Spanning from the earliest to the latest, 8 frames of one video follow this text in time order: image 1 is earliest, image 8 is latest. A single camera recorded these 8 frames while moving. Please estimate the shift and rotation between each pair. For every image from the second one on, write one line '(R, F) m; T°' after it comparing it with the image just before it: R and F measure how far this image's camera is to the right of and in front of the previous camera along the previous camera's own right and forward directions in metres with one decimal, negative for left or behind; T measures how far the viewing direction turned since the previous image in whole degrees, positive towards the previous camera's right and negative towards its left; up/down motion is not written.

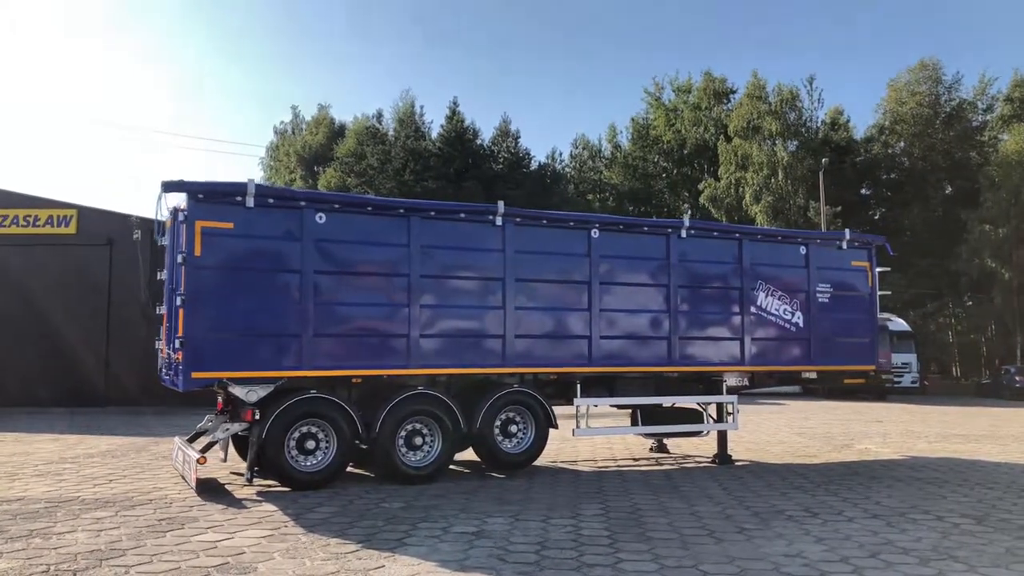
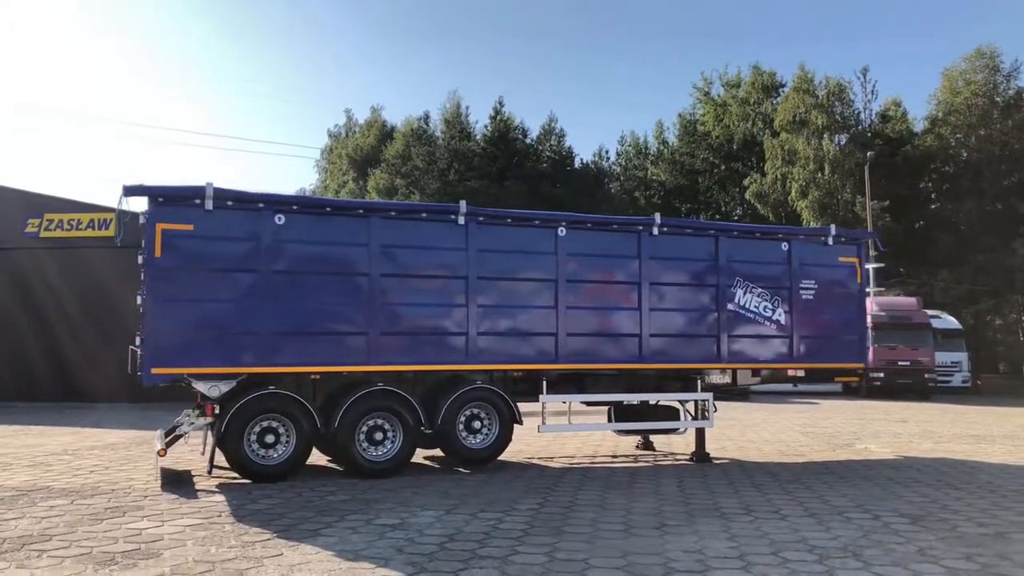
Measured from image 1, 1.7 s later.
(+1.1, -0.1) m; -4°
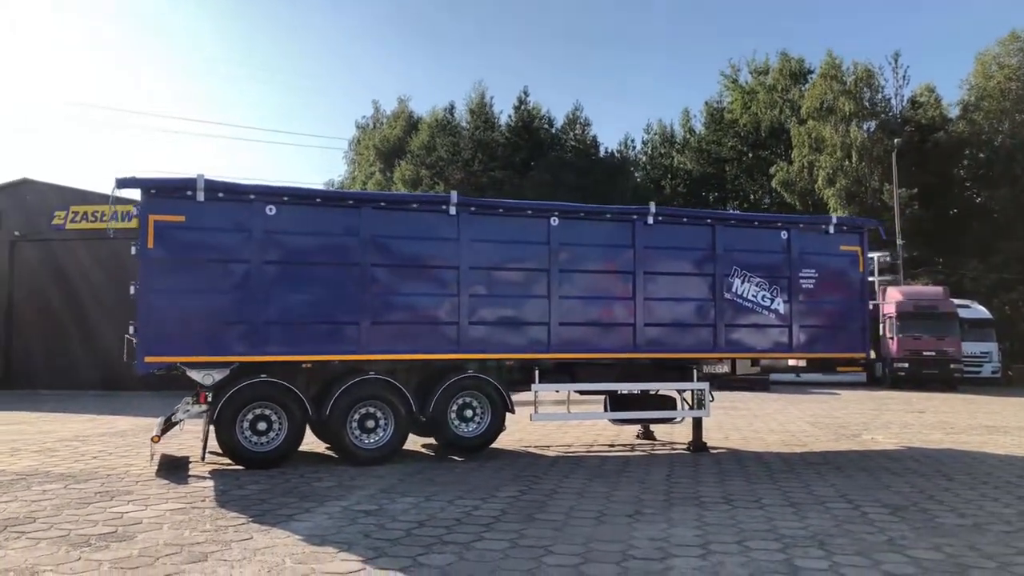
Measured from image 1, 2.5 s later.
(+0.4, 0.0) m; -2°
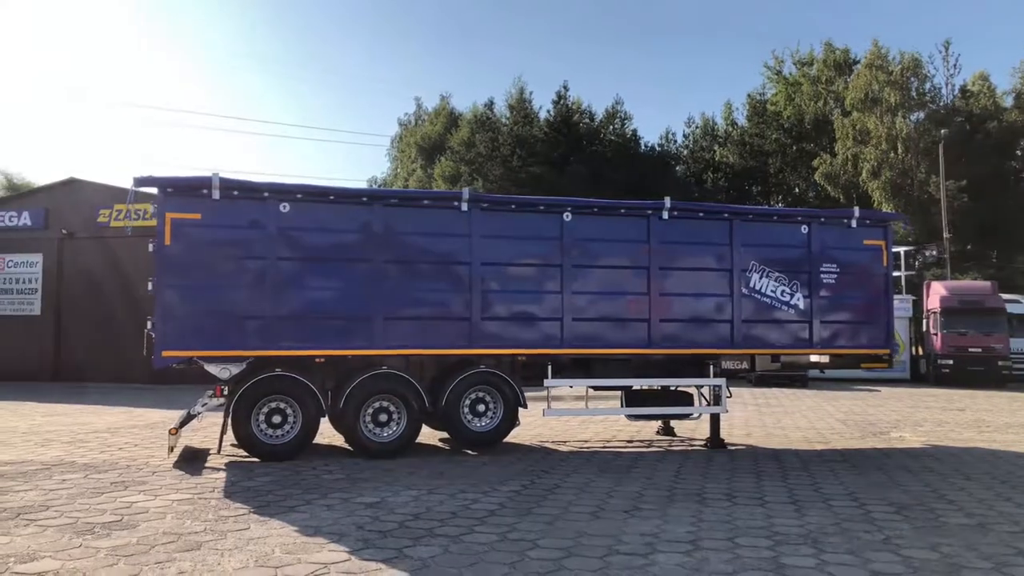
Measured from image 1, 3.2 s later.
(+0.4, 0.0) m; -3°
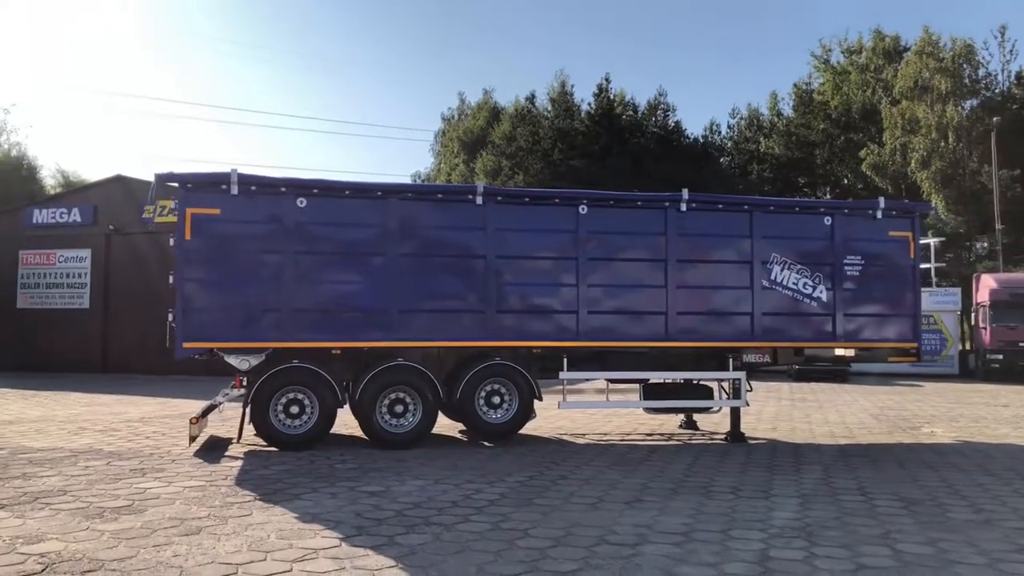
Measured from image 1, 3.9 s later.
(+0.3, 0.0) m; -3°
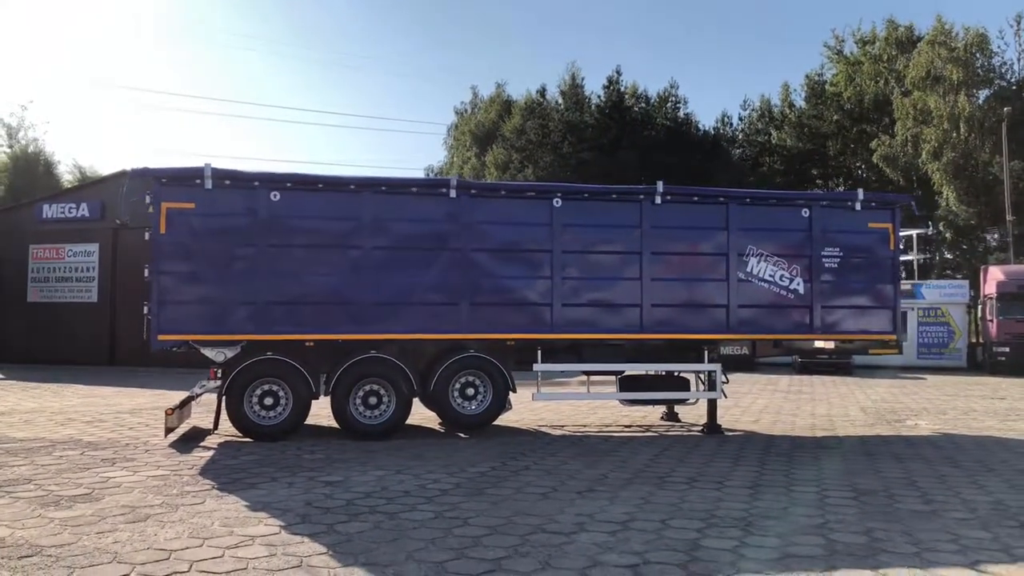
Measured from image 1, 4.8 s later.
(+0.5, -0.1) m; -1°
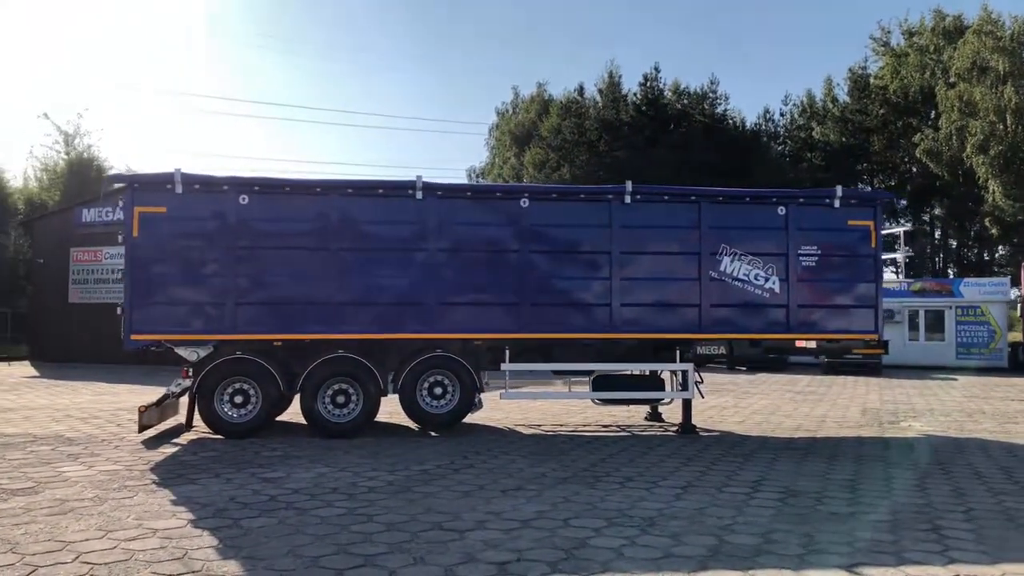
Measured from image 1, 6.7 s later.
(+1.0, -0.1) m; -3°
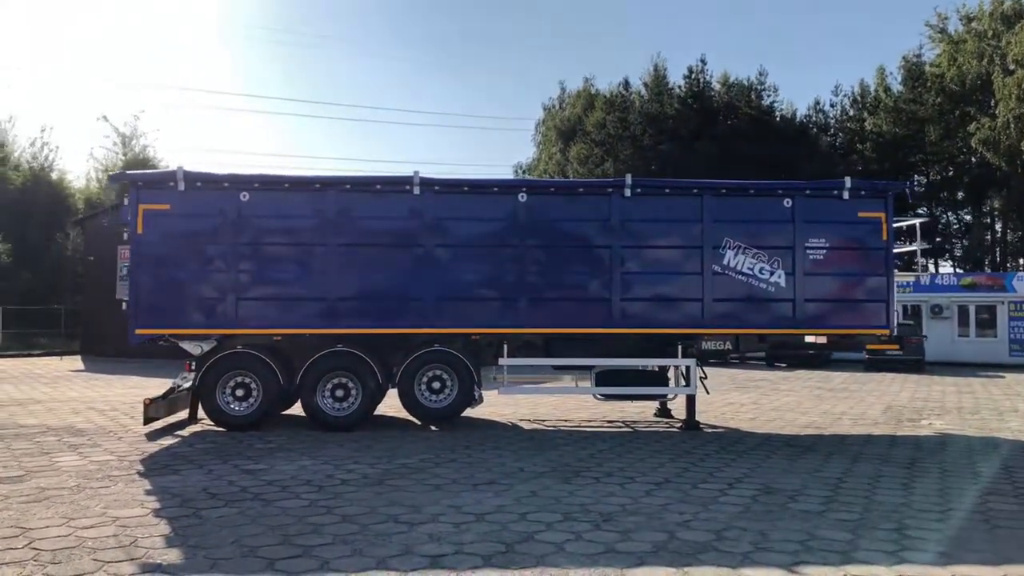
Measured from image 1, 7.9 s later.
(+0.6, 0.0) m; -3°
